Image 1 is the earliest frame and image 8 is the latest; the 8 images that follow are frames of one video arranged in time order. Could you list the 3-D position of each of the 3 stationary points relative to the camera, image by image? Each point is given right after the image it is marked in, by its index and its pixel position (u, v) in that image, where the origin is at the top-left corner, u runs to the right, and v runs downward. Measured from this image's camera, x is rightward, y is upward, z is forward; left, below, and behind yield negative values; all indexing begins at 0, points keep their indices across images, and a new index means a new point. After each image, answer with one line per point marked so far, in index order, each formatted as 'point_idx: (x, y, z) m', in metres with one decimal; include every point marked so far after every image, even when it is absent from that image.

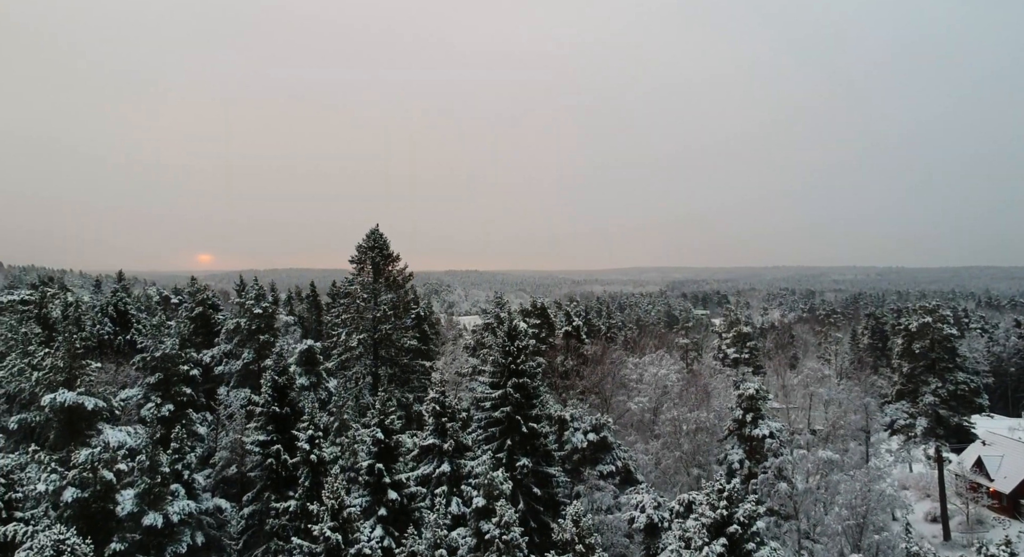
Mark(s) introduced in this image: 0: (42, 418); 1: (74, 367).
0: (-14.0, -4.2, +17.5) m
1: (-13.5, -2.8, +17.9) m
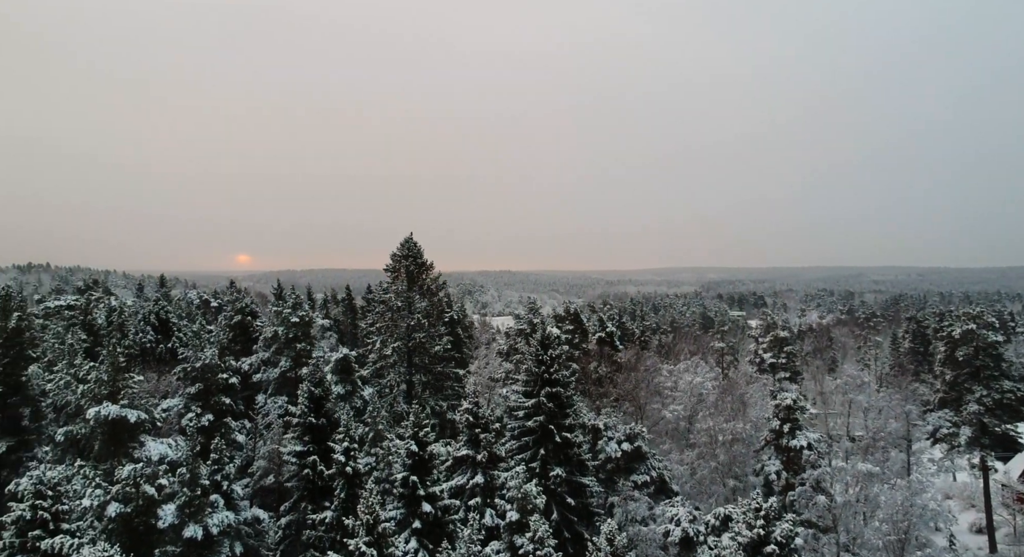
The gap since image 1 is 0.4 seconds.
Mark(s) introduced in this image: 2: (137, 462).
0: (-12.8, -4.6, +17.7) m
1: (-12.2, -3.2, +18.1) m
2: (-11.4, -5.6, +17.9) m
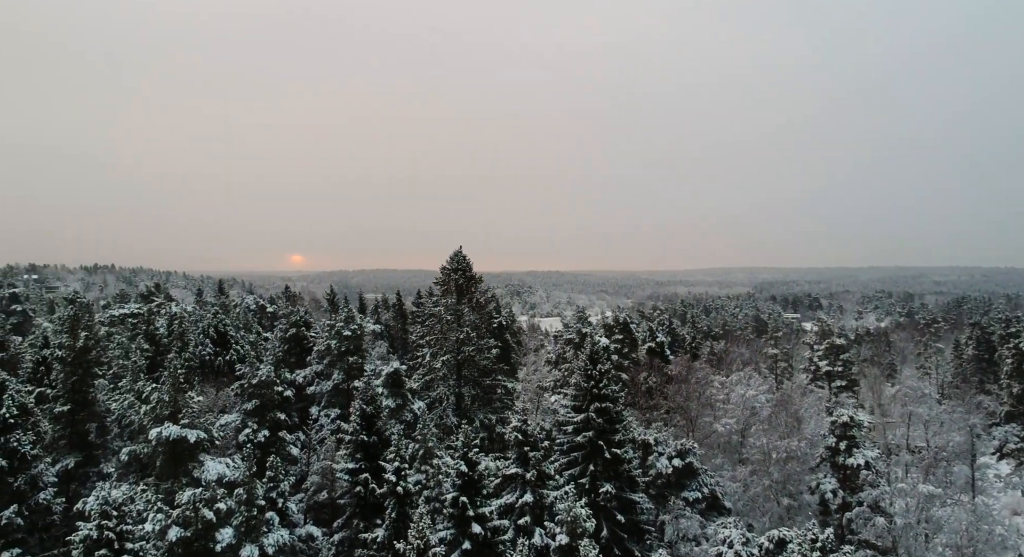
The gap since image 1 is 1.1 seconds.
0: (-11.1, -5.2, +17.9) m
1: (-10.4, -3.9, +18.2) m
2: (-9.7, -6.2, +18.0) m
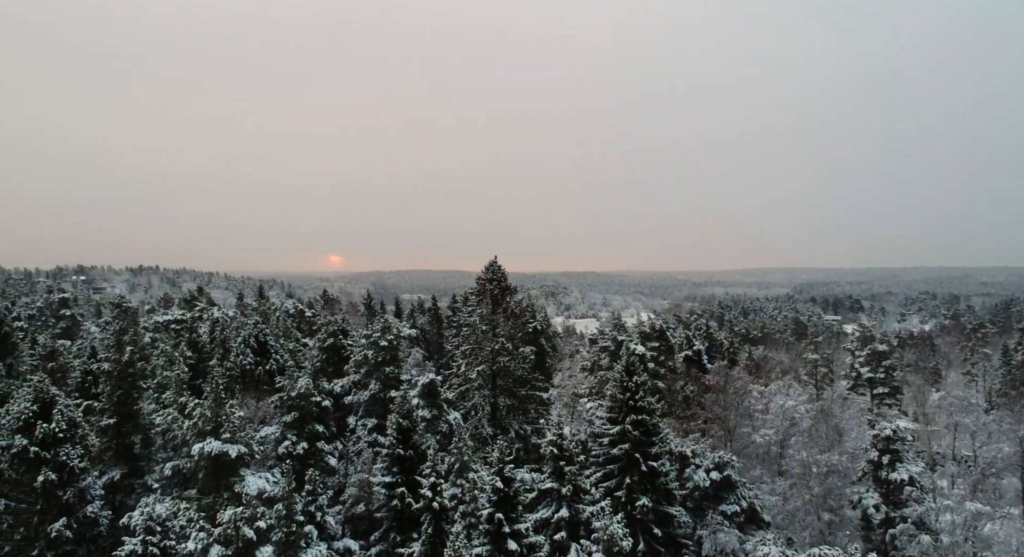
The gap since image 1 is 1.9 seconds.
0: (-9.8, -5.7, +17.9) m
1: (-9.1, -4.3, +18.2) m
2: (-8.4, -6.7, +18.0) m
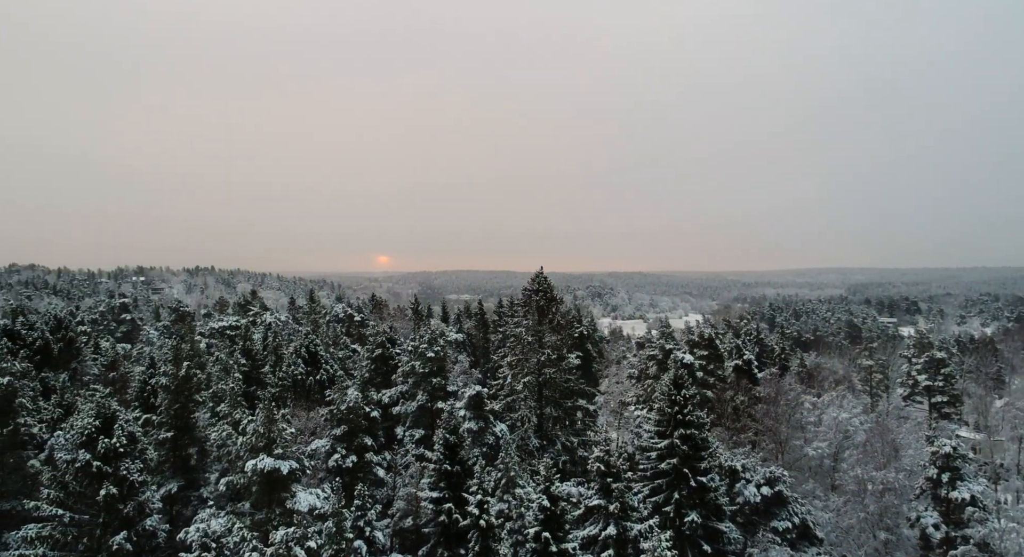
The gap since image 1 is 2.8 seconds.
0: (-8.2, -6.2, +18.0) m
1: (-7.5, -4.8, +18.2) m
2: (-6.8, -7.2, +18.0) m
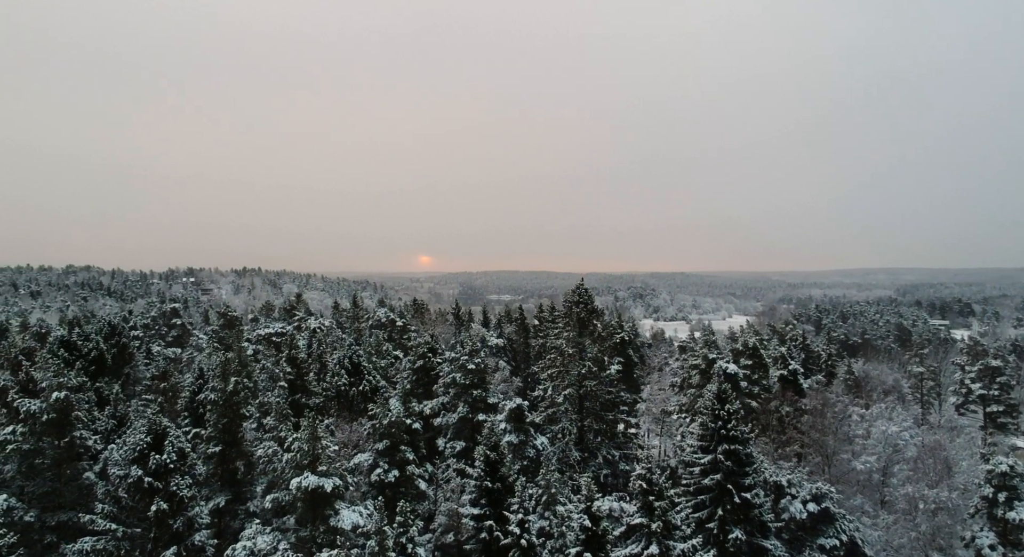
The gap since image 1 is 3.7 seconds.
0: (-6.8, -6.7, +18.1) m
1: (-6.1, -5.3, +18.2) m
2: (-5.5, -7.8, +18.0) m
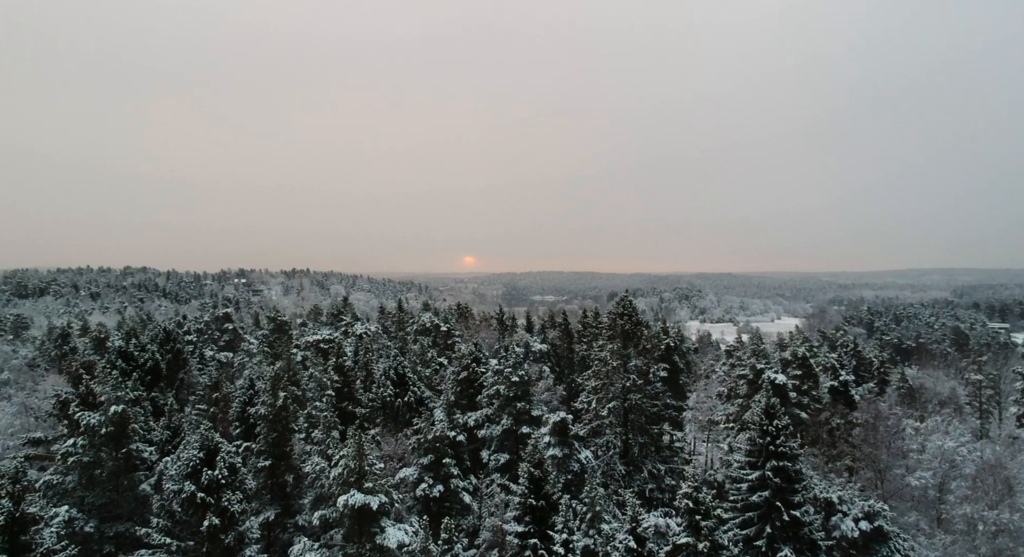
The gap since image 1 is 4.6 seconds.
0: (-5.4, -7.2, +18.1) m
1: (-4.6, -5.8, +18.1) m
2: (-4.1, -8.3, +17.9) m
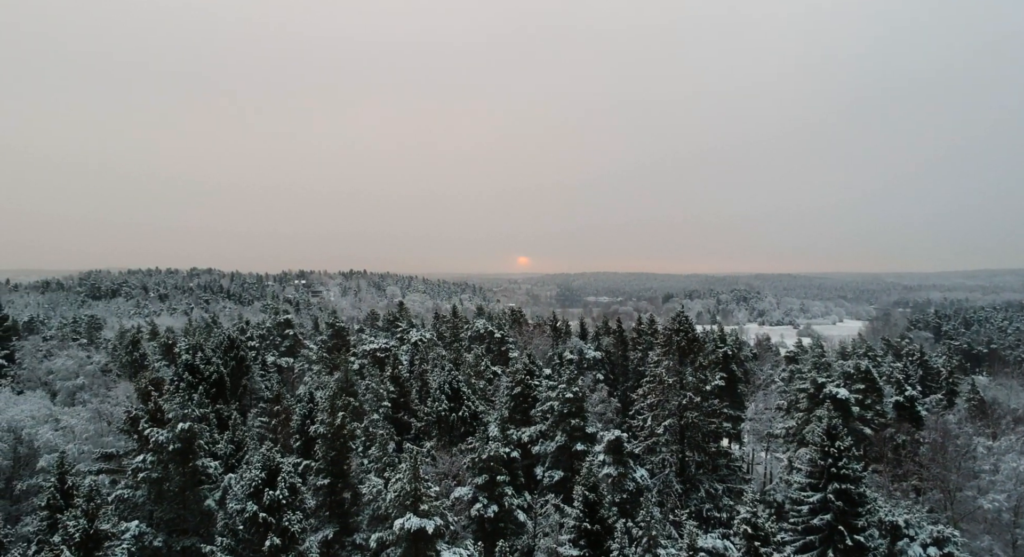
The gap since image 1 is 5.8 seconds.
0: (-3.6, -7.8, +18.0) m
1: (-2.8, -6.5, +17.9) m
2: (-2.3, -8.9, +17.8) m
